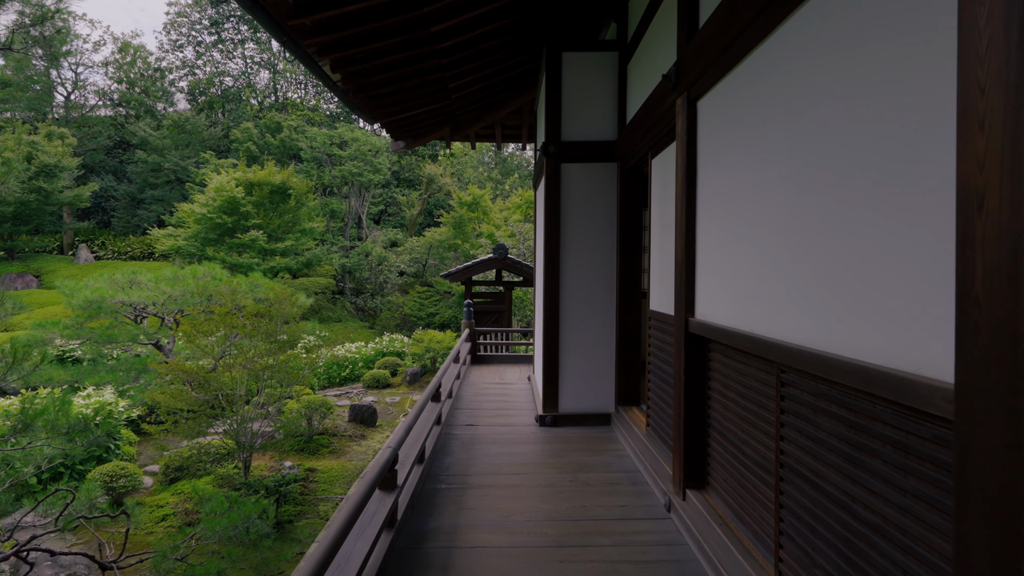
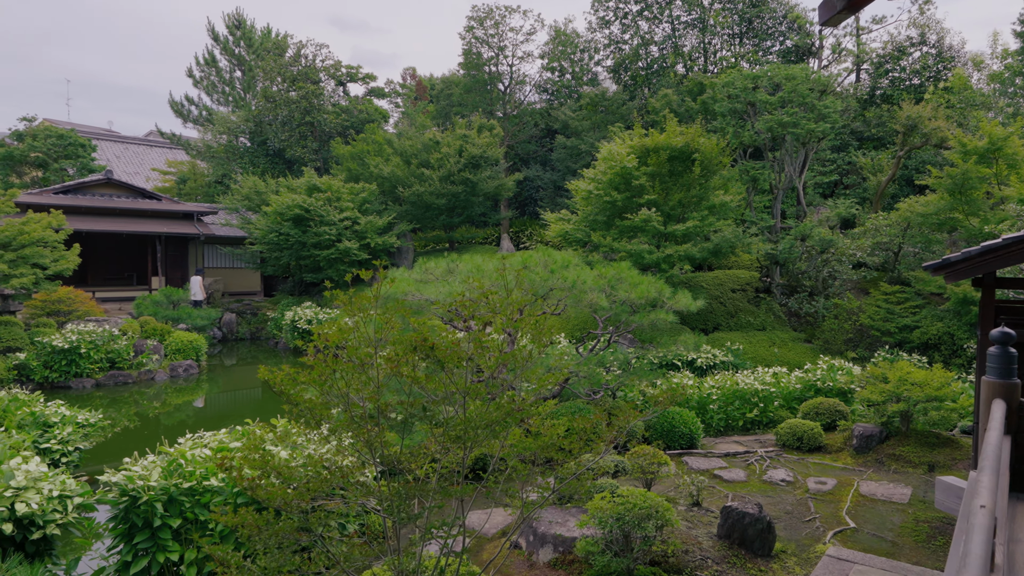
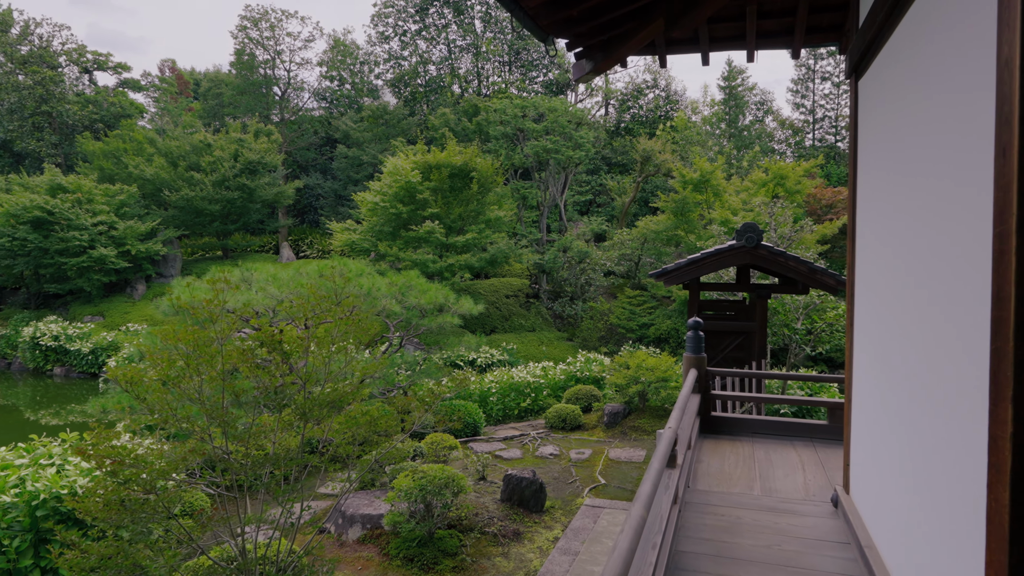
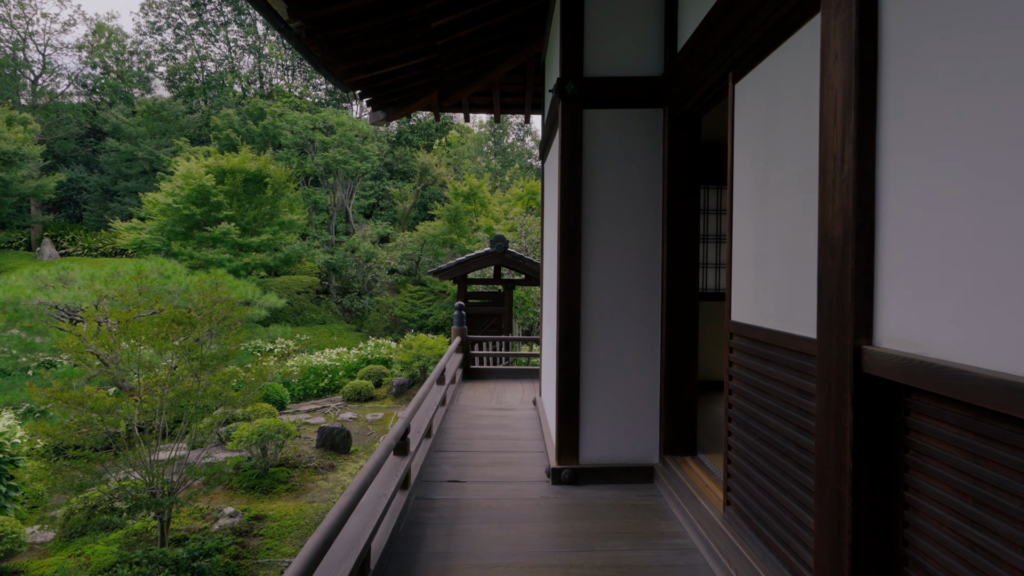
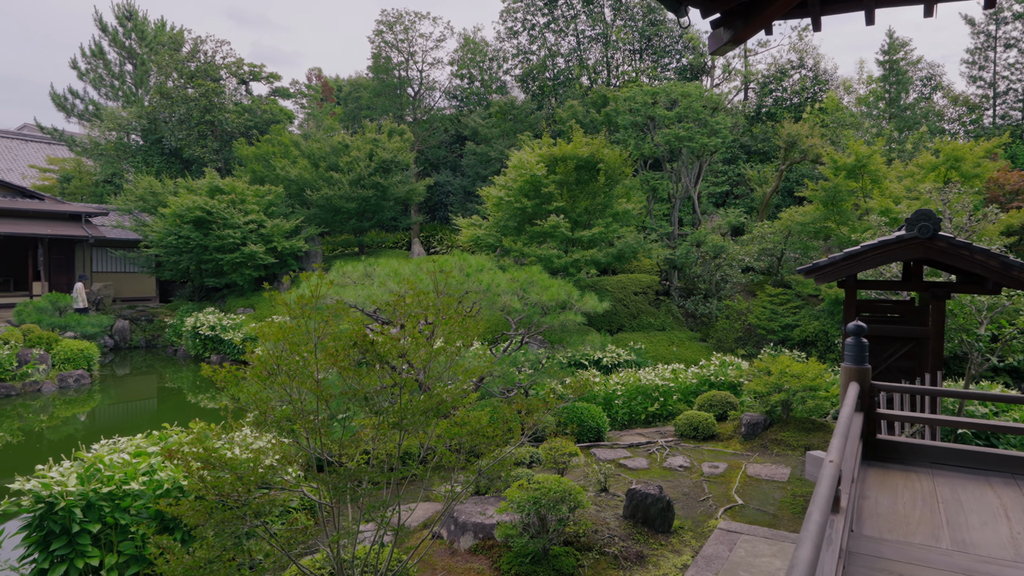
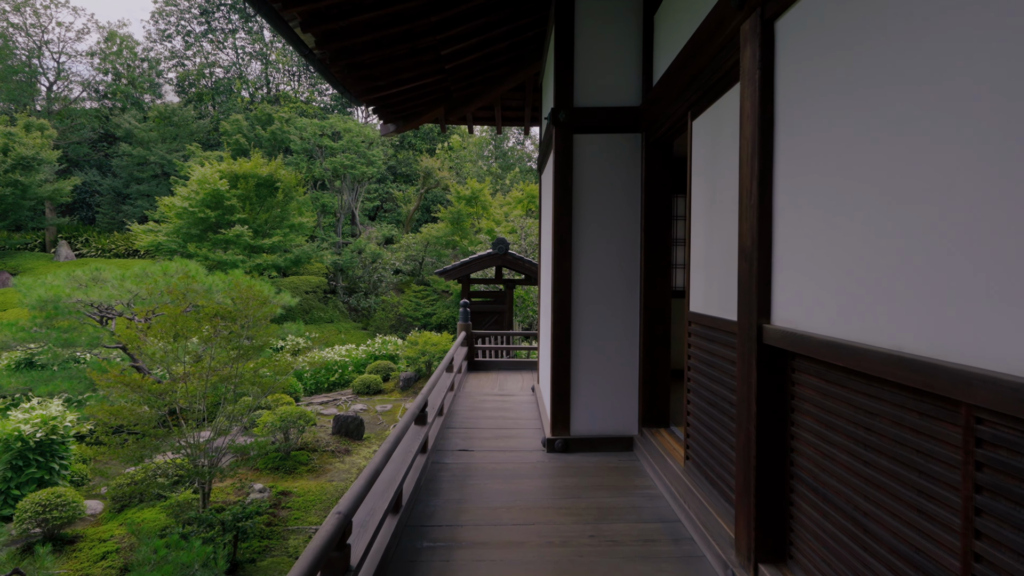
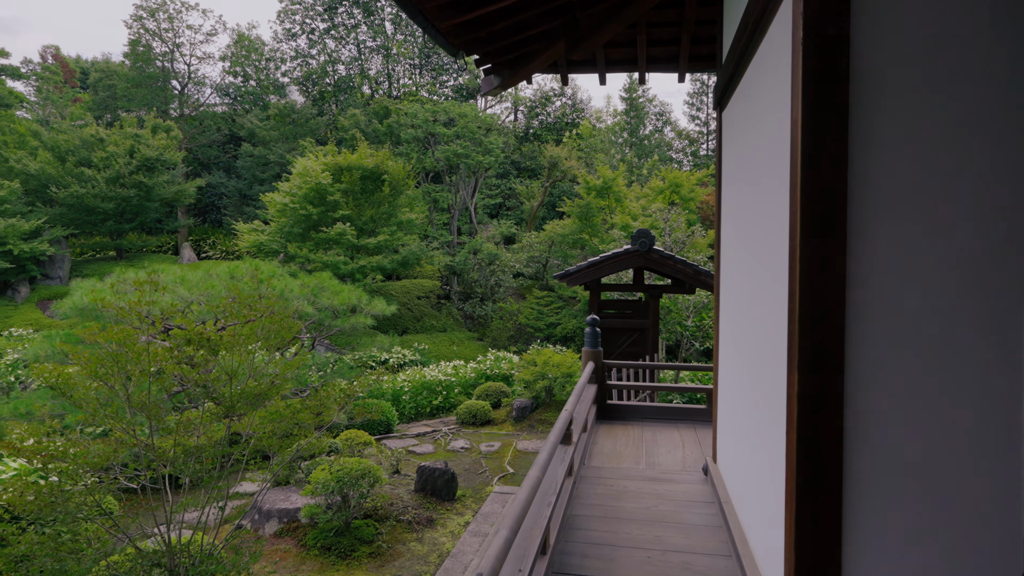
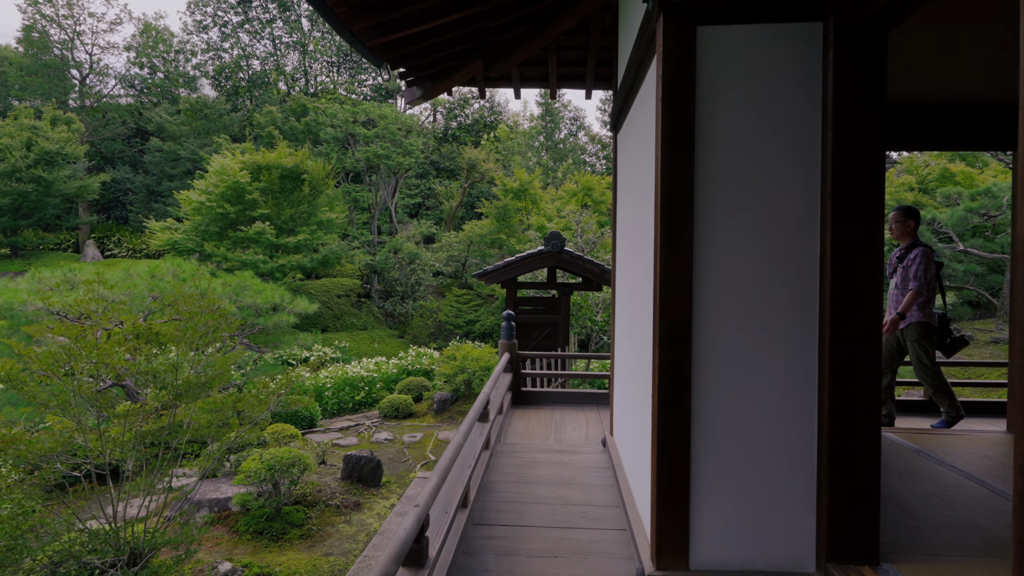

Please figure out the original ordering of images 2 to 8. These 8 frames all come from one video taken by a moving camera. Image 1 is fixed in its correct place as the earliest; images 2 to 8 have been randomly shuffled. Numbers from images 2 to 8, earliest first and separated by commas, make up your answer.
6, 4, 8, 7, 3, 5, 2
